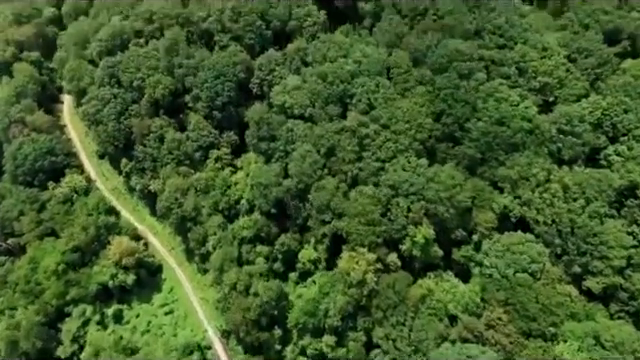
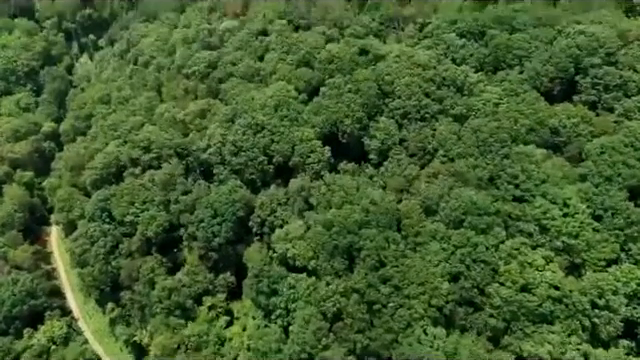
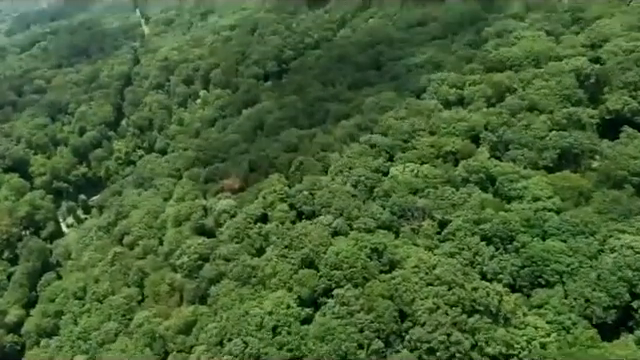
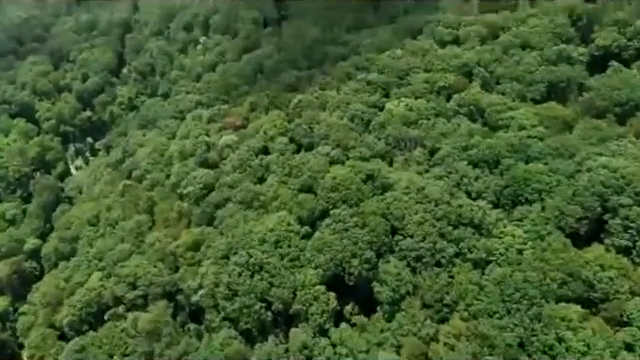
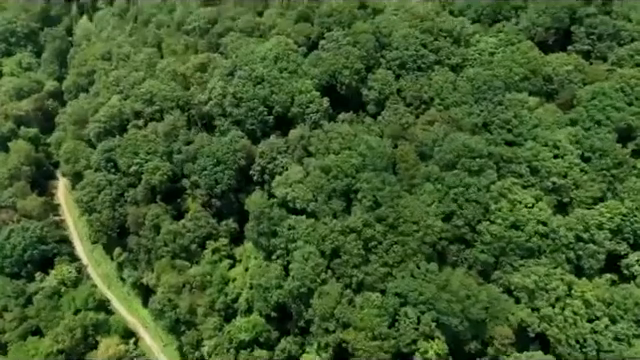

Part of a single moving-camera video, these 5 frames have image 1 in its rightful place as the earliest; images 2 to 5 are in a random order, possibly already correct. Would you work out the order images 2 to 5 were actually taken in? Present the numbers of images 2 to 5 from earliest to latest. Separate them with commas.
5, 2, 4, 3
